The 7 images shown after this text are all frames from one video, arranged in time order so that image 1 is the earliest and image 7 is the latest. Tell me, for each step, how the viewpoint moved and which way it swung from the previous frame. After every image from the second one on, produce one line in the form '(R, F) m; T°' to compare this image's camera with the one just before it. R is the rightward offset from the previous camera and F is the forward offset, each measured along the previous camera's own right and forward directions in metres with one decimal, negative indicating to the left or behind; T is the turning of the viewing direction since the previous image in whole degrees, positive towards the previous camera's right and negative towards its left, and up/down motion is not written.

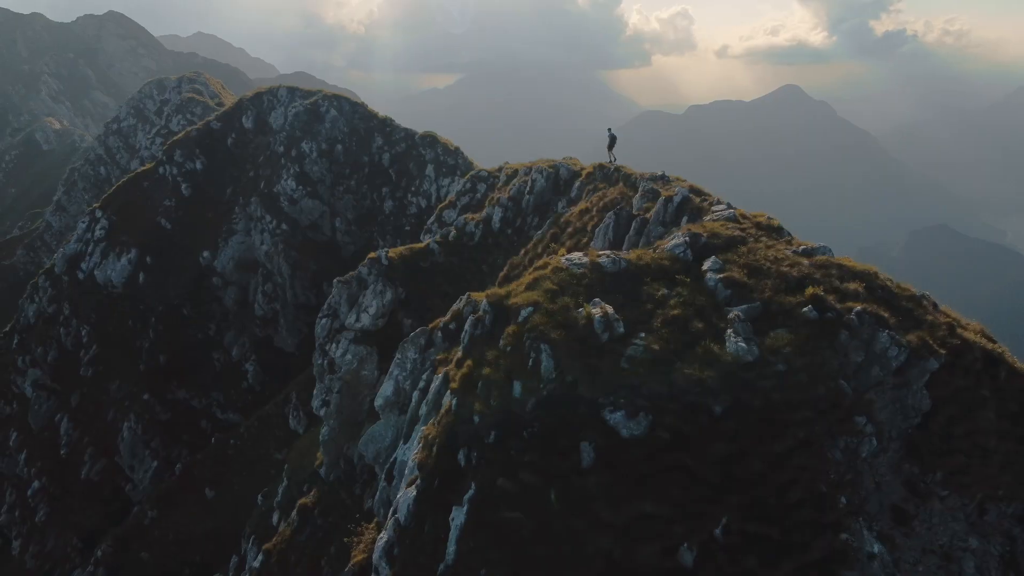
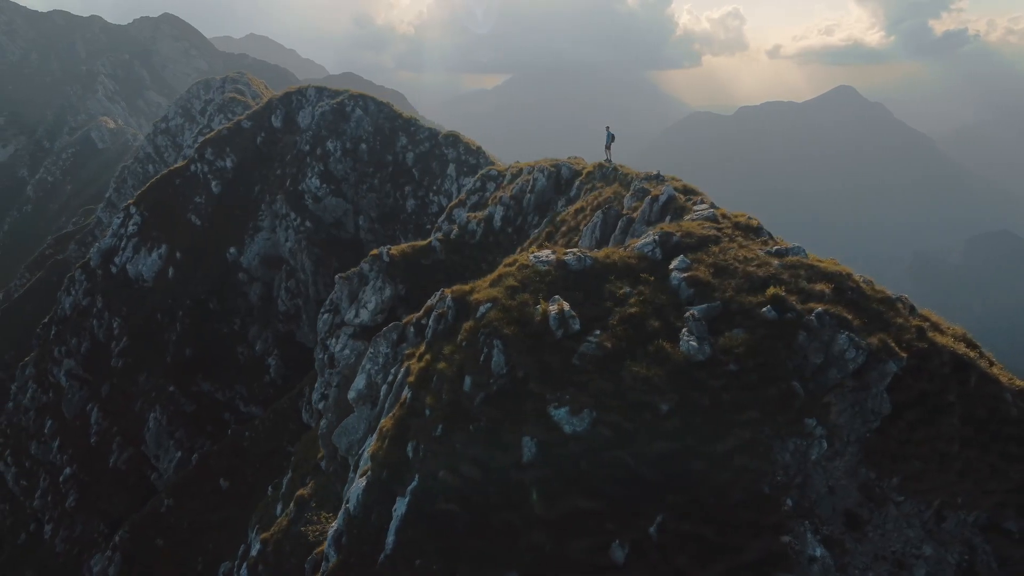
(+2.9, -0.1) m; -2°
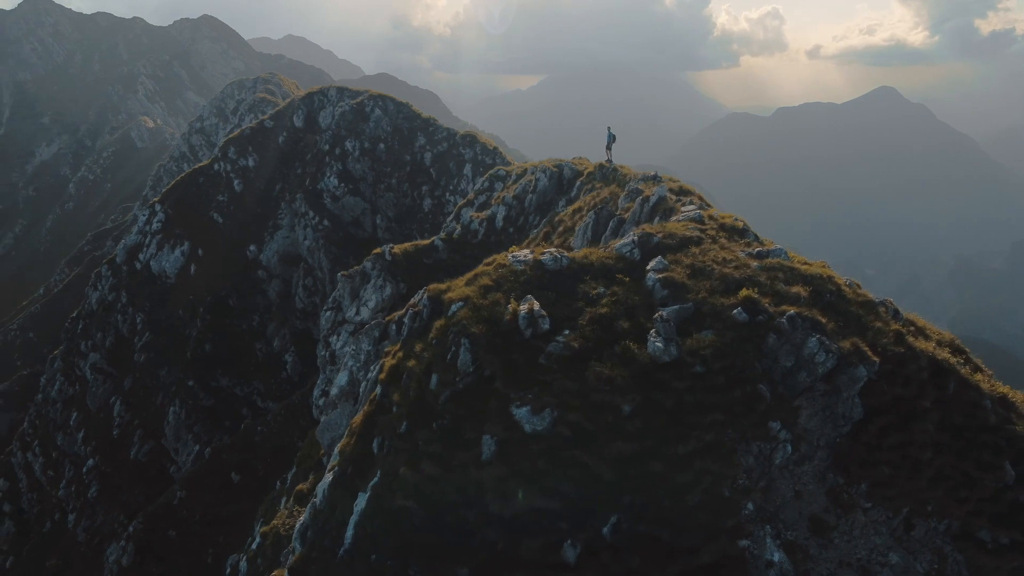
(+2.1, -0.1) m; -2°
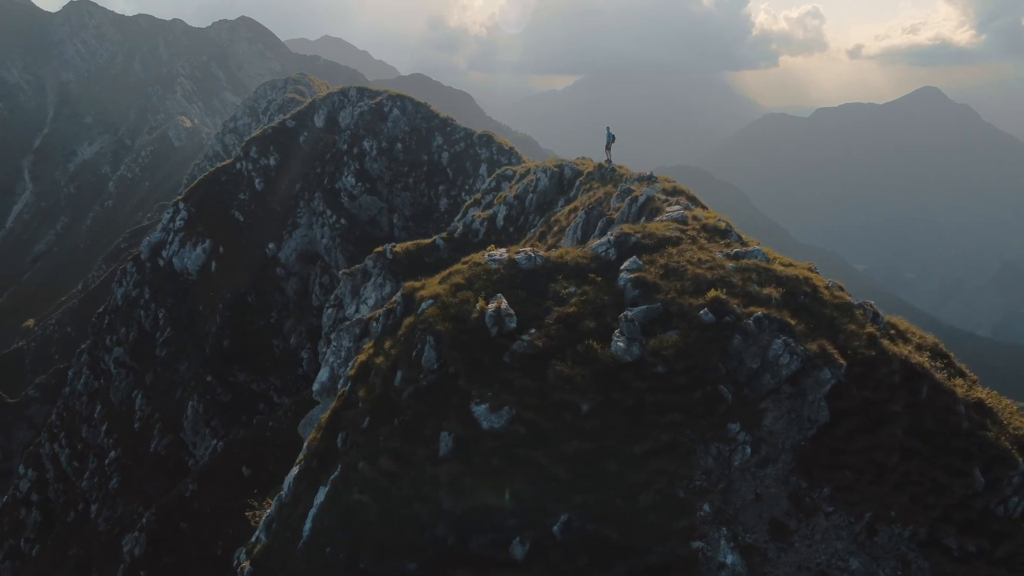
(+2.2, -0.1) m; -2°
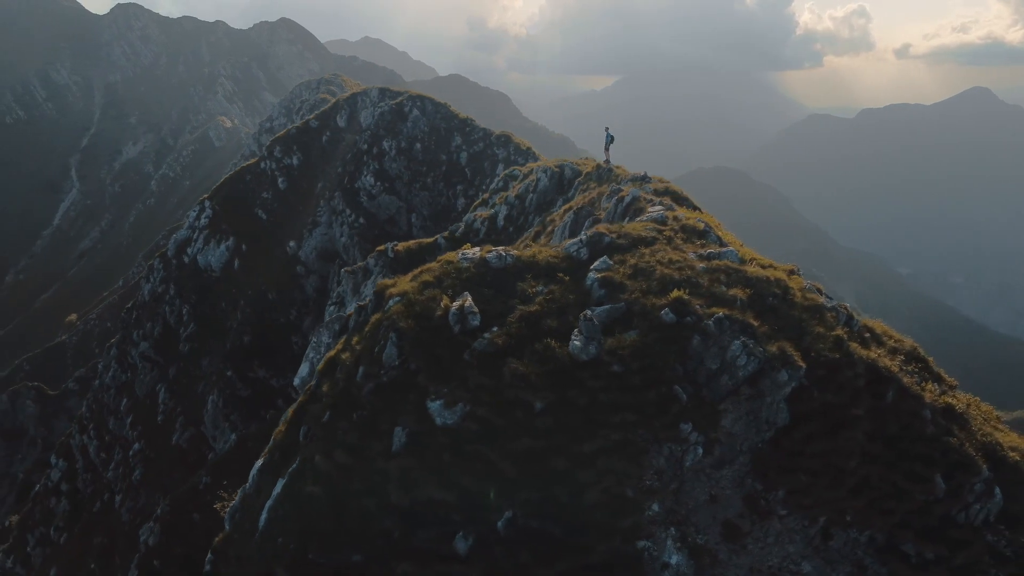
(+2.5, -0.2) m; -2°
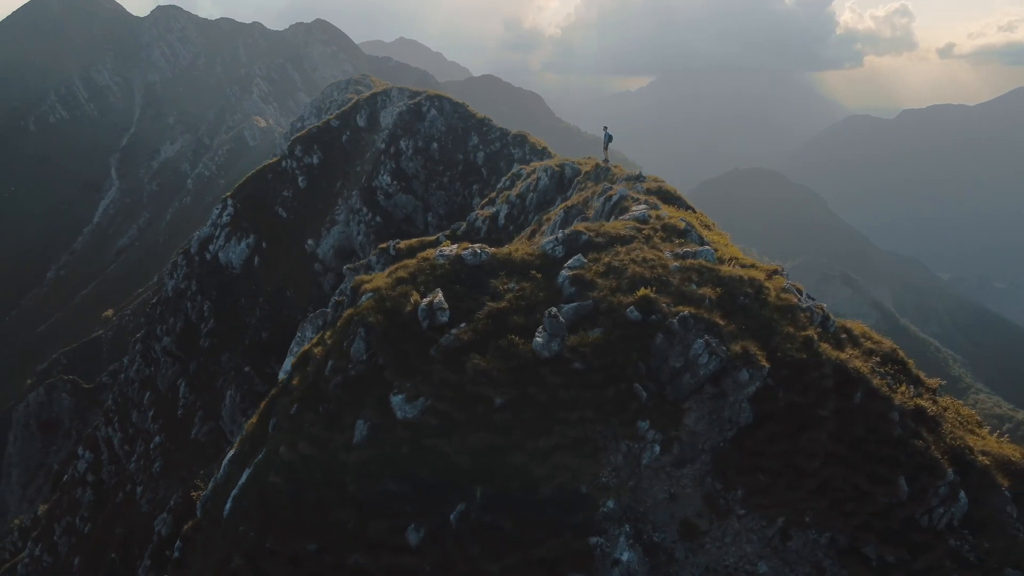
(+2.2, -0.2) m; -2°
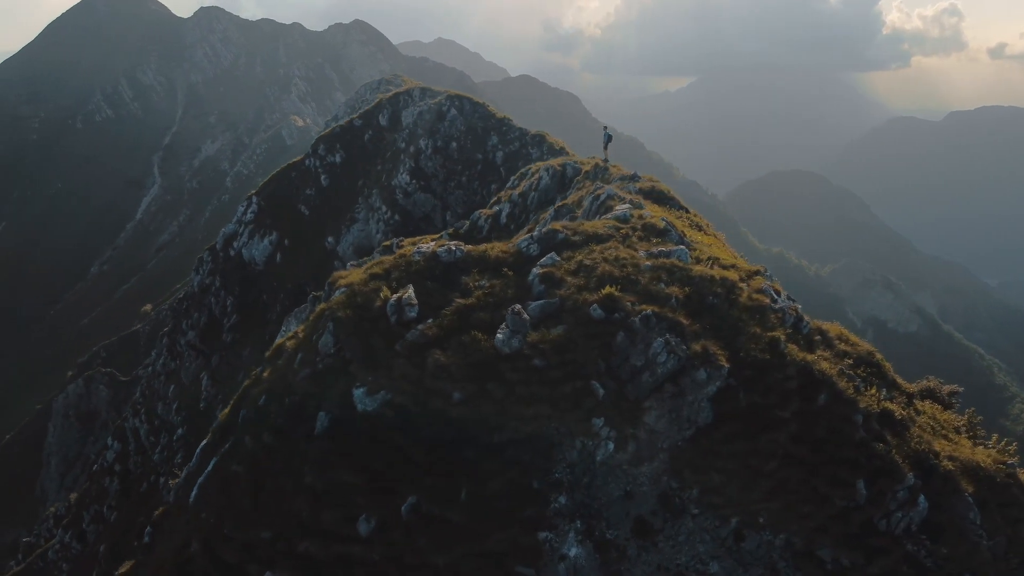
(+2.3, -0.2) m; -2°
